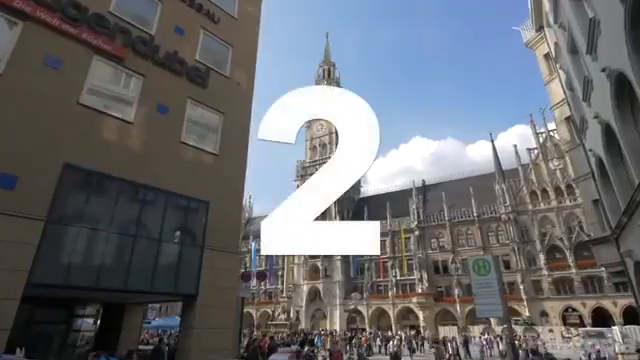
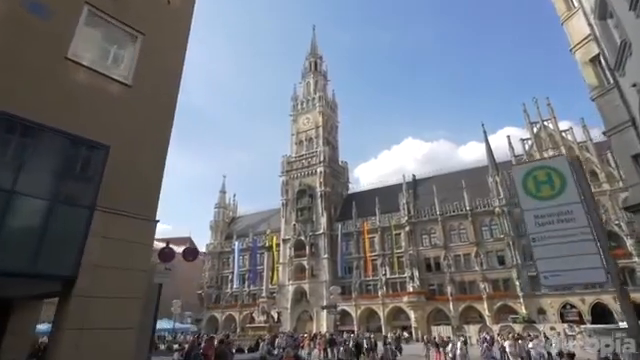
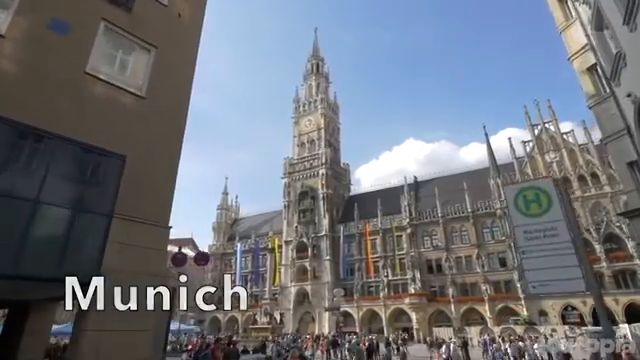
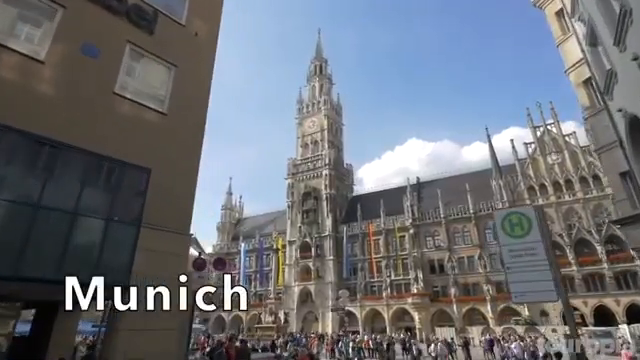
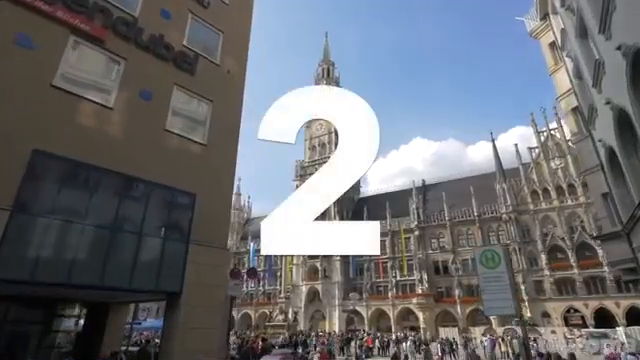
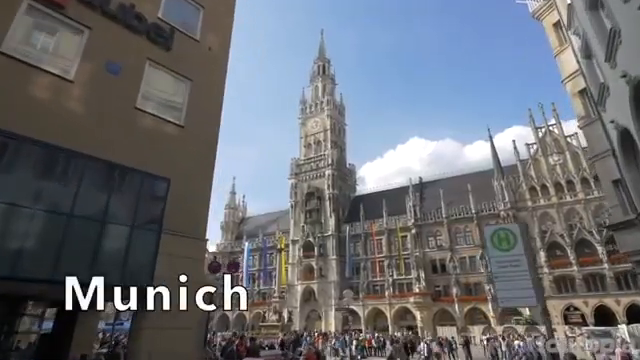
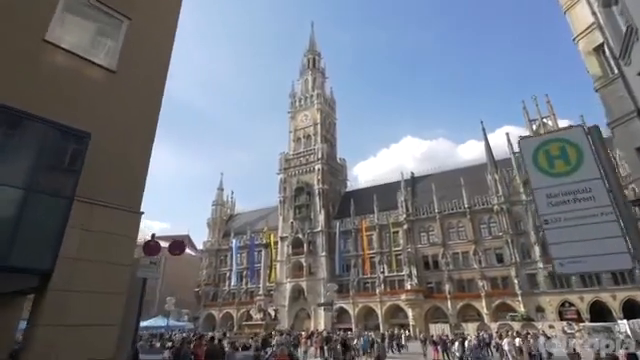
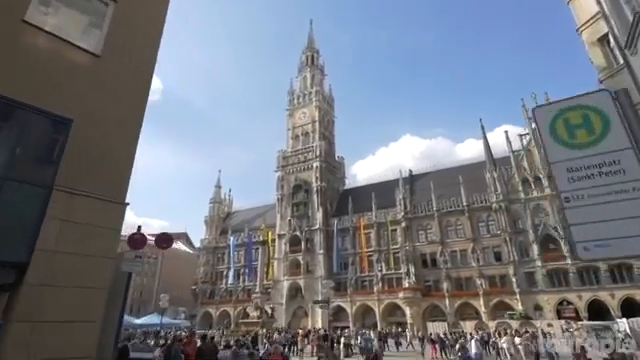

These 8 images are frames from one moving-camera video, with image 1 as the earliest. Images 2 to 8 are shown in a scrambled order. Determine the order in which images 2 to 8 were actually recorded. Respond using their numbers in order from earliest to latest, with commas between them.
5, 6, 4, 3, 2, 7, 8
